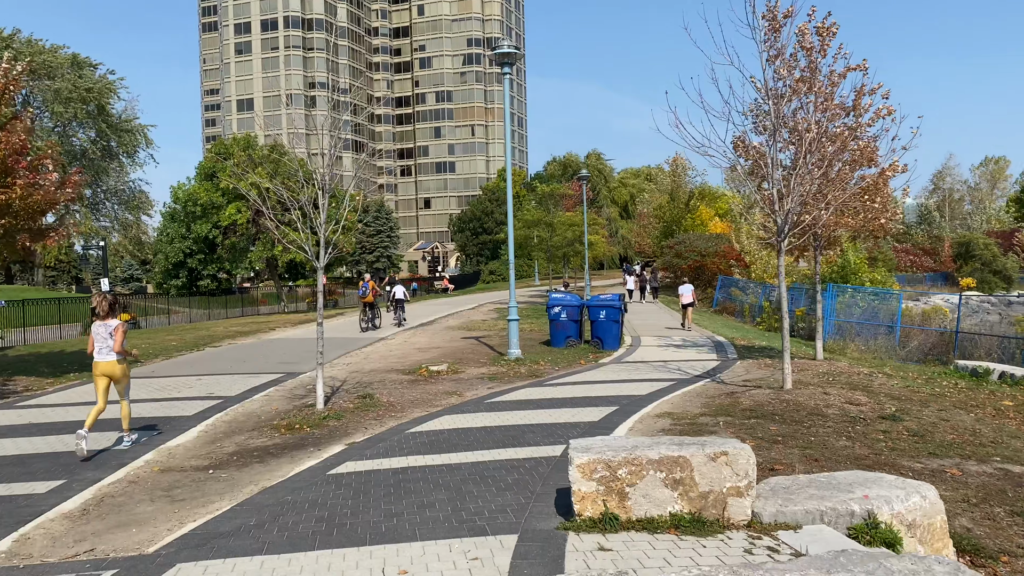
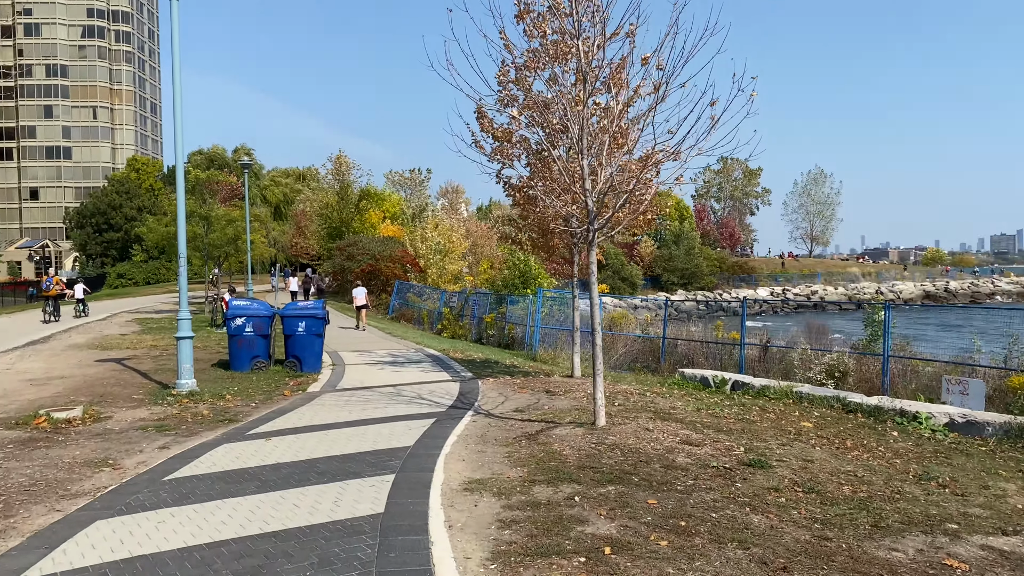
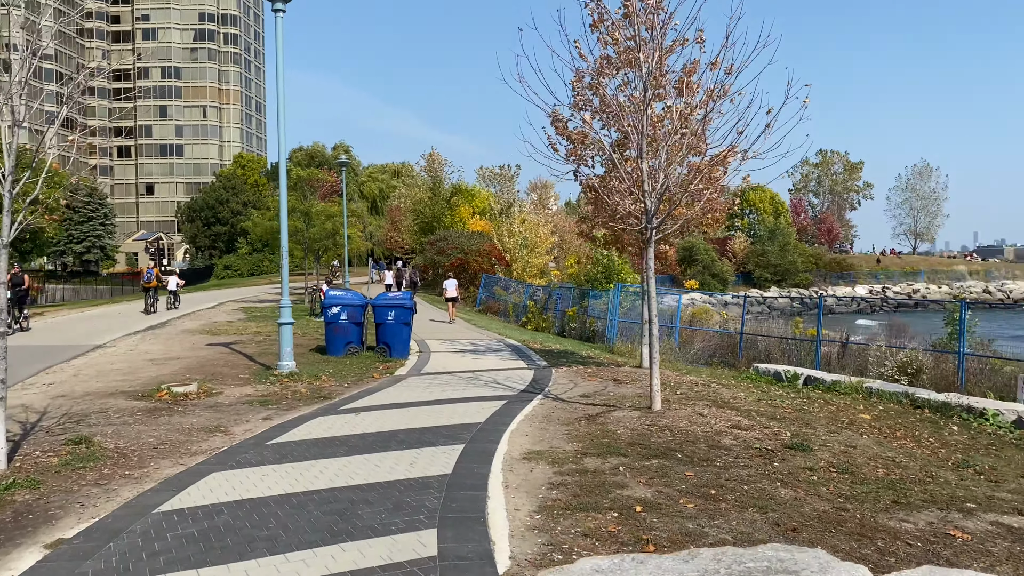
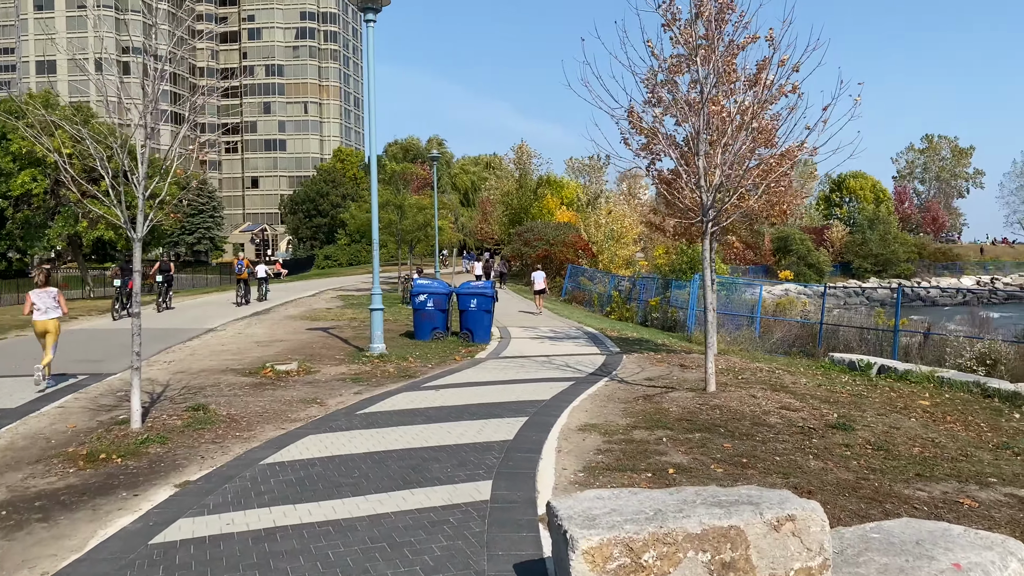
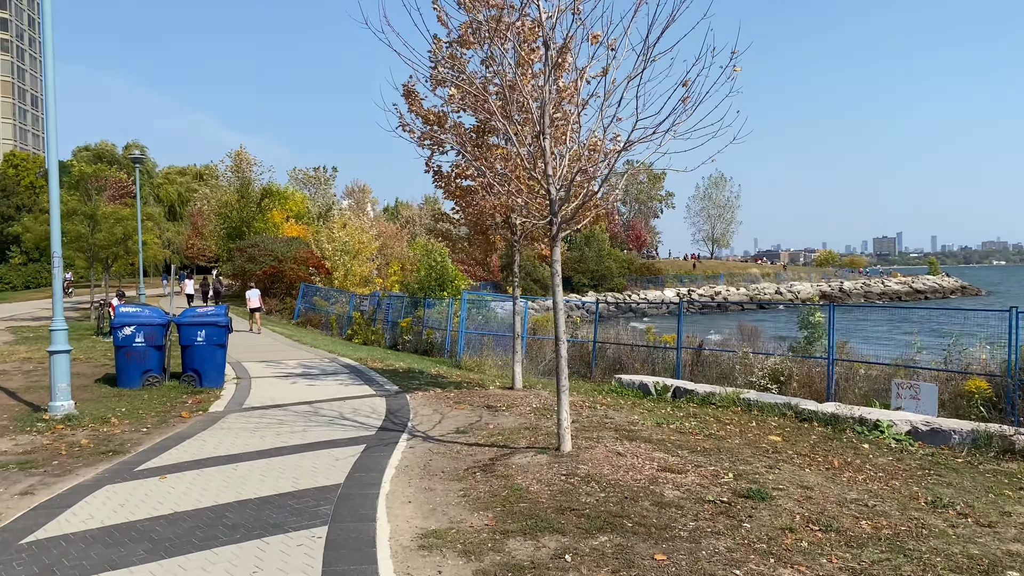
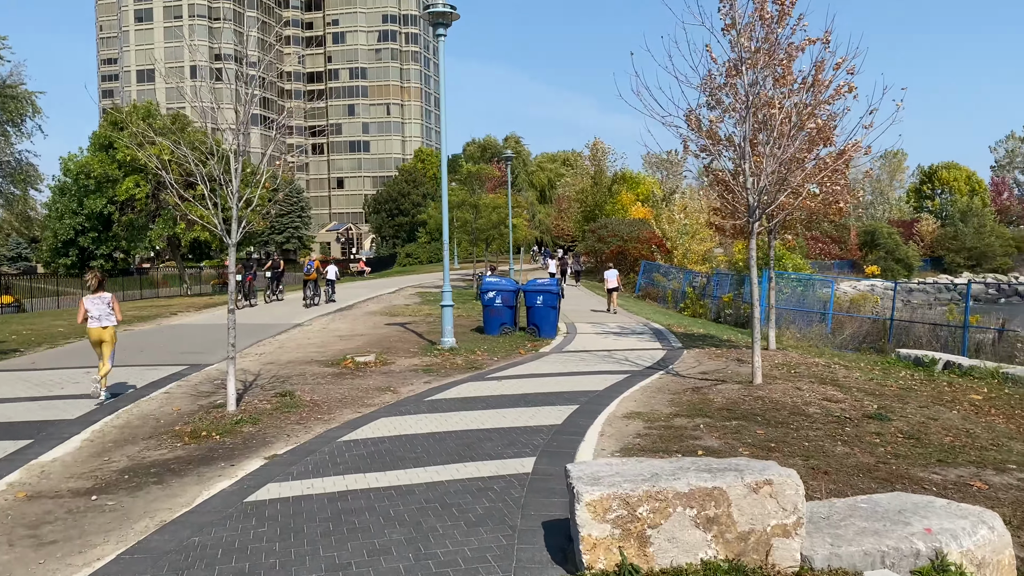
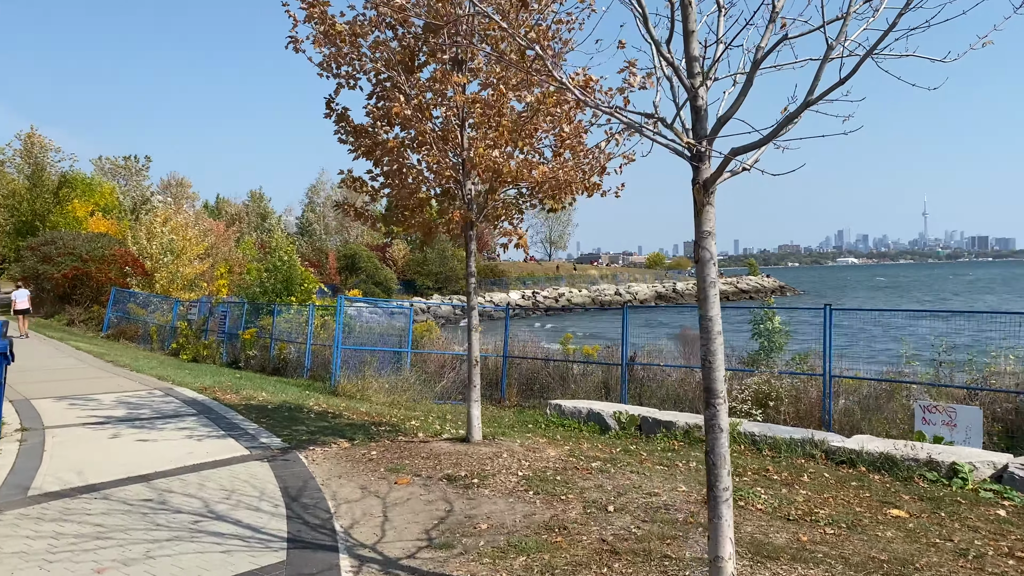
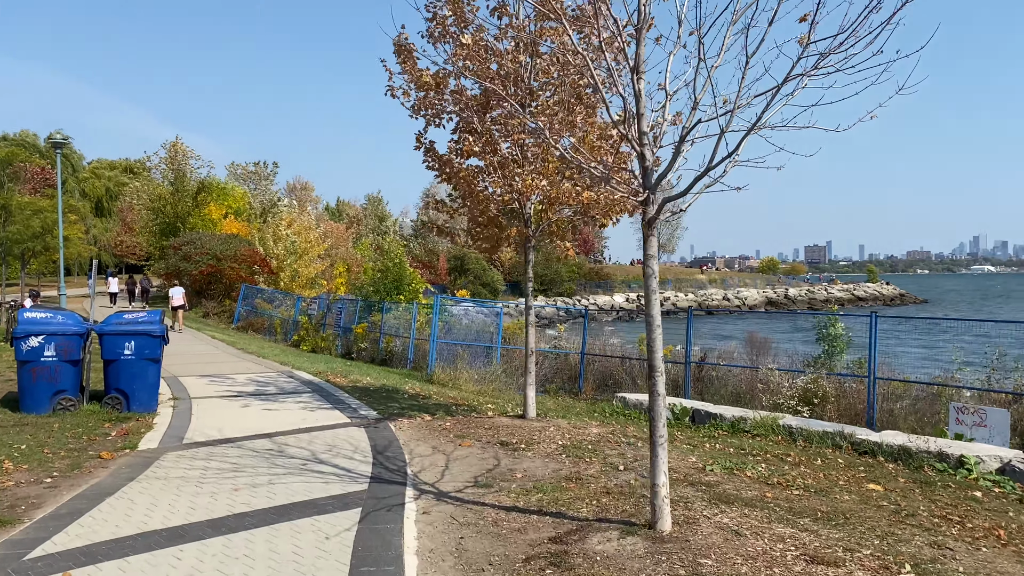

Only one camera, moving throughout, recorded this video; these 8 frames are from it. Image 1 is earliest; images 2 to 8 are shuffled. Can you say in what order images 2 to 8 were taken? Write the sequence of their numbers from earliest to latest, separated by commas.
6, 4, 3, 2, 5, 8, 7
